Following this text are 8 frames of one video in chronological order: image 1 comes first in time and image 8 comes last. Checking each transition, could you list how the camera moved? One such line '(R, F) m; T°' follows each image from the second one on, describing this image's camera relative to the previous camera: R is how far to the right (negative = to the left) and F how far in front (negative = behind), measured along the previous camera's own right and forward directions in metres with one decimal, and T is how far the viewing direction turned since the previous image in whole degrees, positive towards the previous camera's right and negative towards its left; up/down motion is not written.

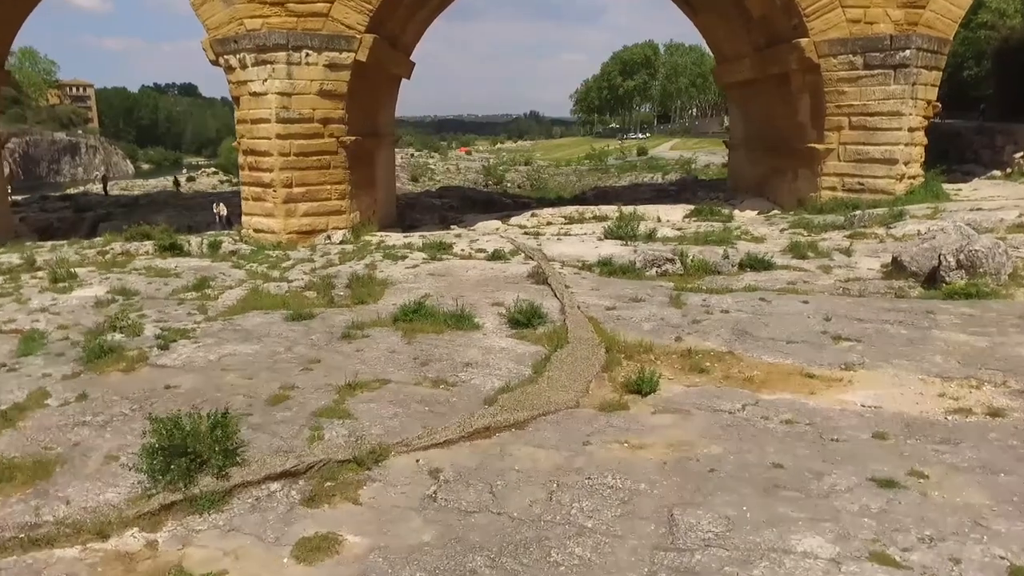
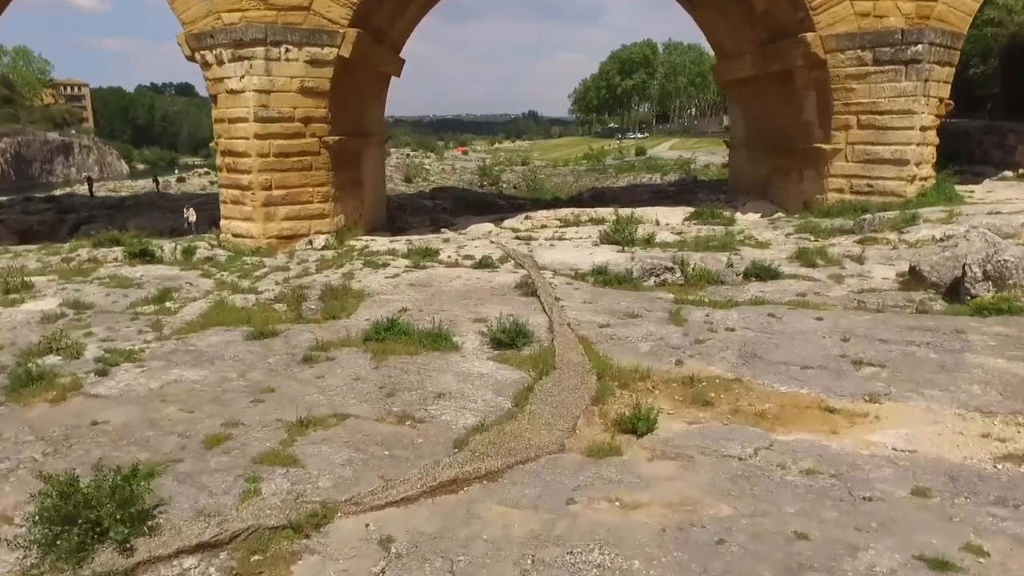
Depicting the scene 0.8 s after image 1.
(+0.1, +0.6) m; 0°
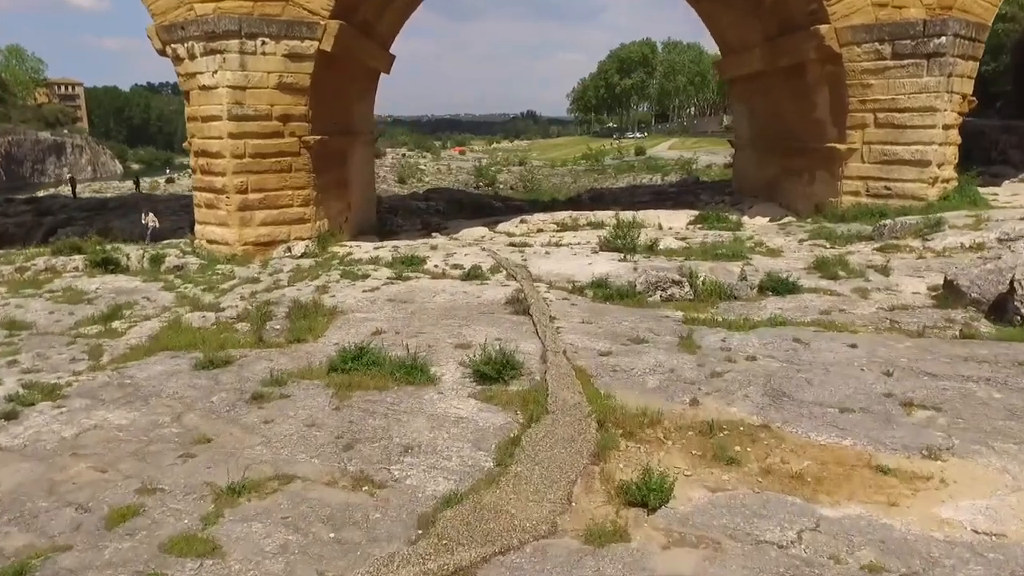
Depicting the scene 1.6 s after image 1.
(+0.1, +0.8) m; 0°
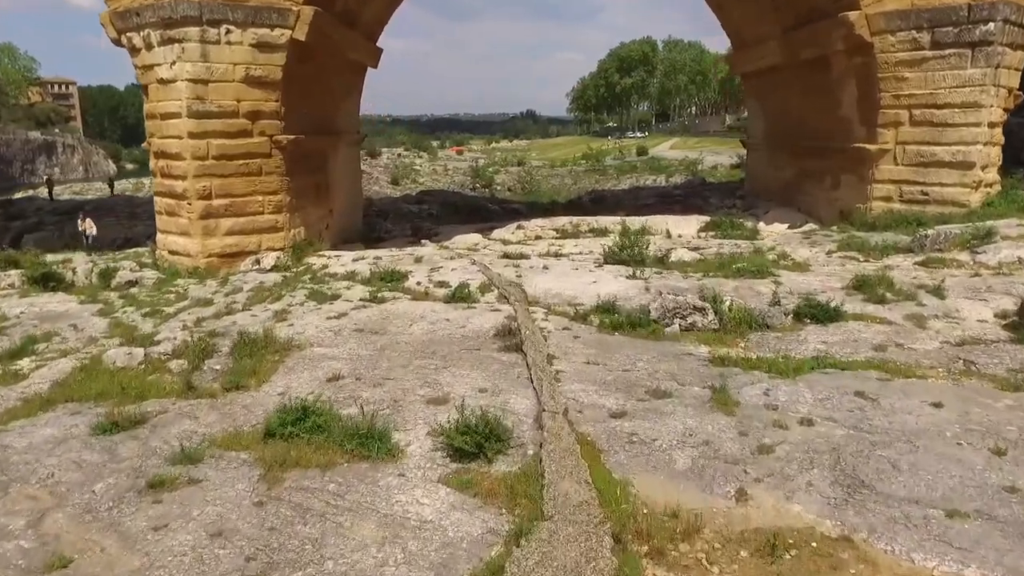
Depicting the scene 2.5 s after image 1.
(+0.1, +1.1) m; 0°
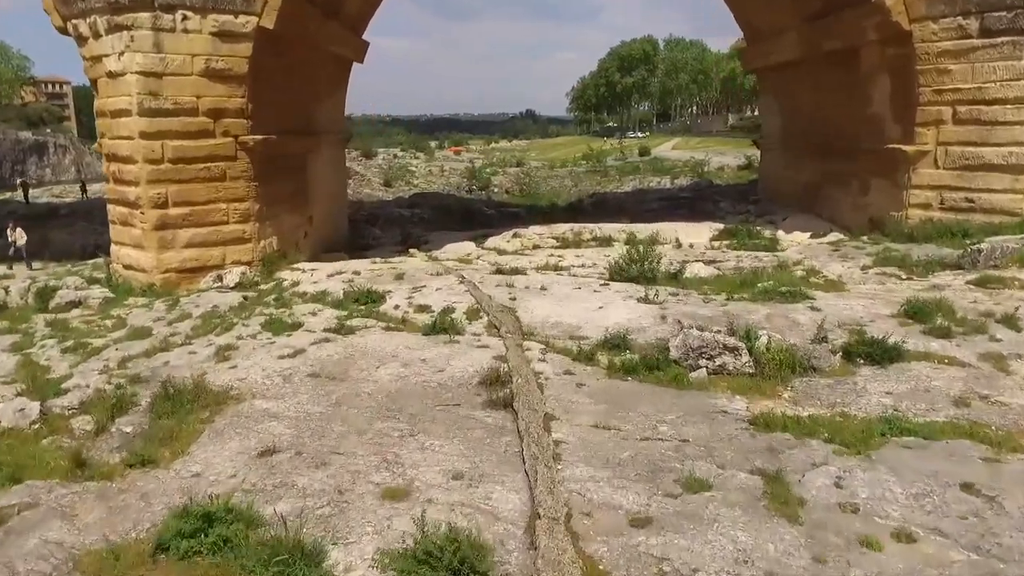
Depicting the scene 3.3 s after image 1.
(+0.1, +1.1) m; 0°
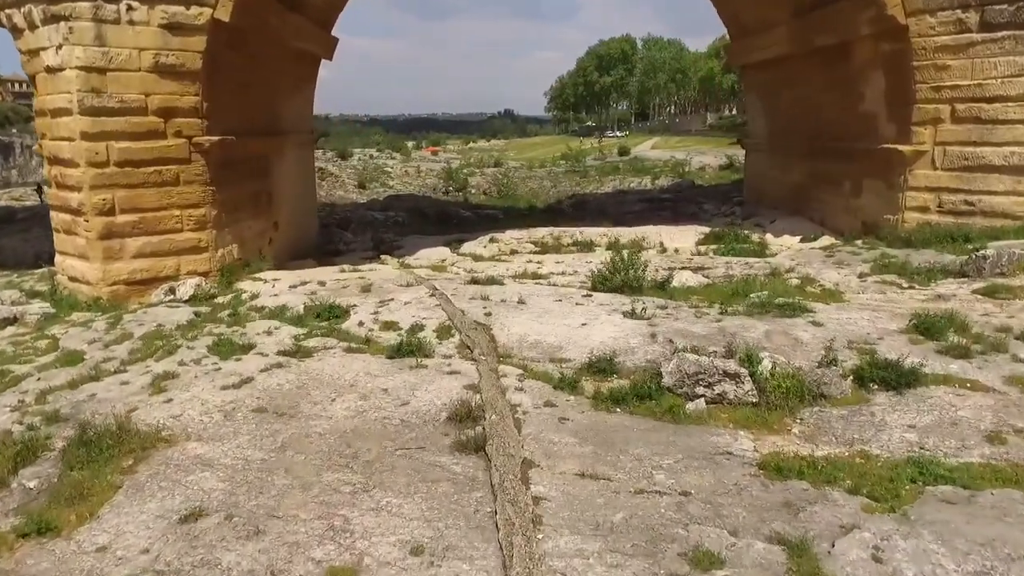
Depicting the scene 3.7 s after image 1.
(0.0, +0.6) m; +1°
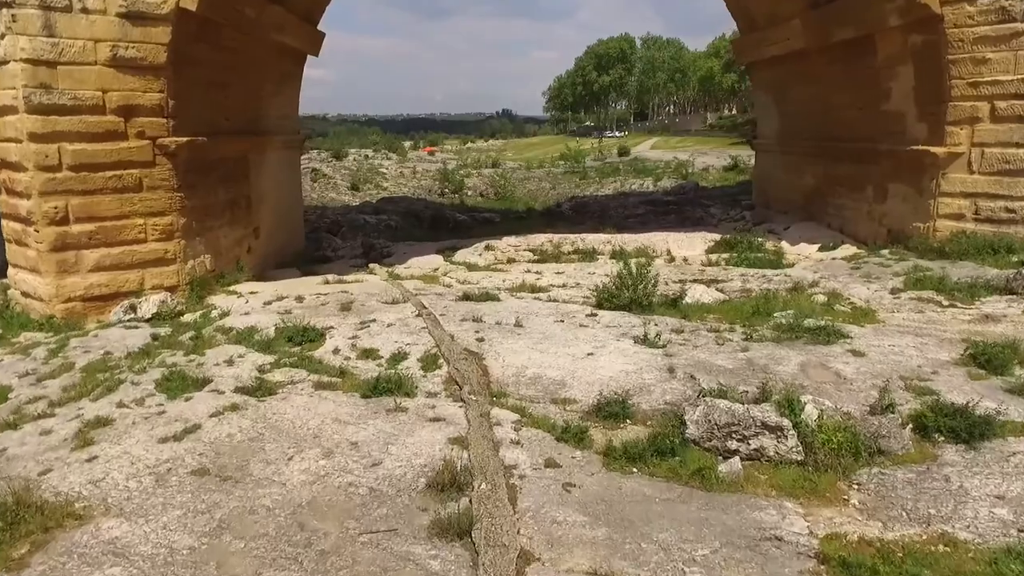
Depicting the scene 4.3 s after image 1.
(0.0, +0.8) m; 0°
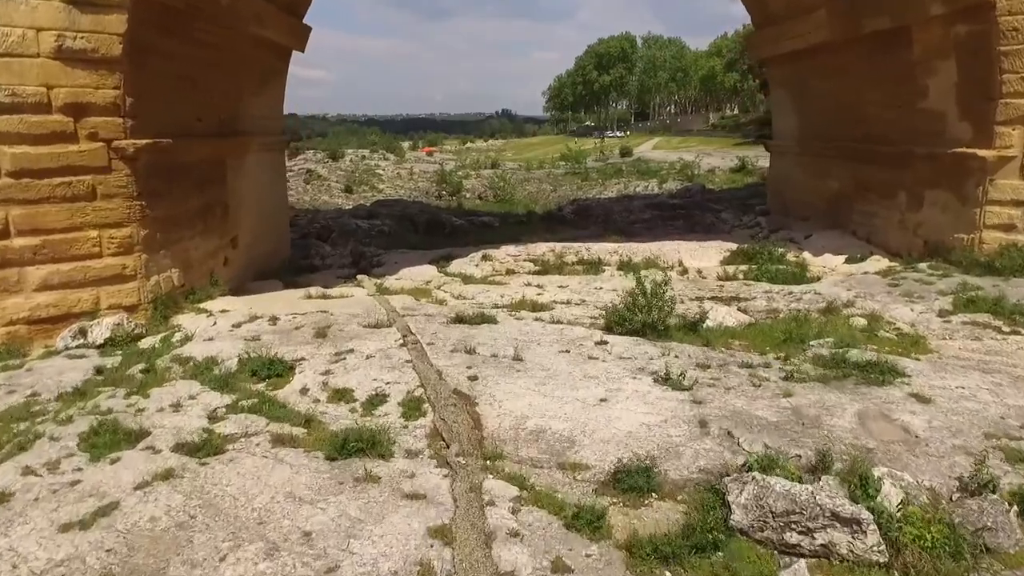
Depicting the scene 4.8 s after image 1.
(0.0, +0.8) m; 0°
